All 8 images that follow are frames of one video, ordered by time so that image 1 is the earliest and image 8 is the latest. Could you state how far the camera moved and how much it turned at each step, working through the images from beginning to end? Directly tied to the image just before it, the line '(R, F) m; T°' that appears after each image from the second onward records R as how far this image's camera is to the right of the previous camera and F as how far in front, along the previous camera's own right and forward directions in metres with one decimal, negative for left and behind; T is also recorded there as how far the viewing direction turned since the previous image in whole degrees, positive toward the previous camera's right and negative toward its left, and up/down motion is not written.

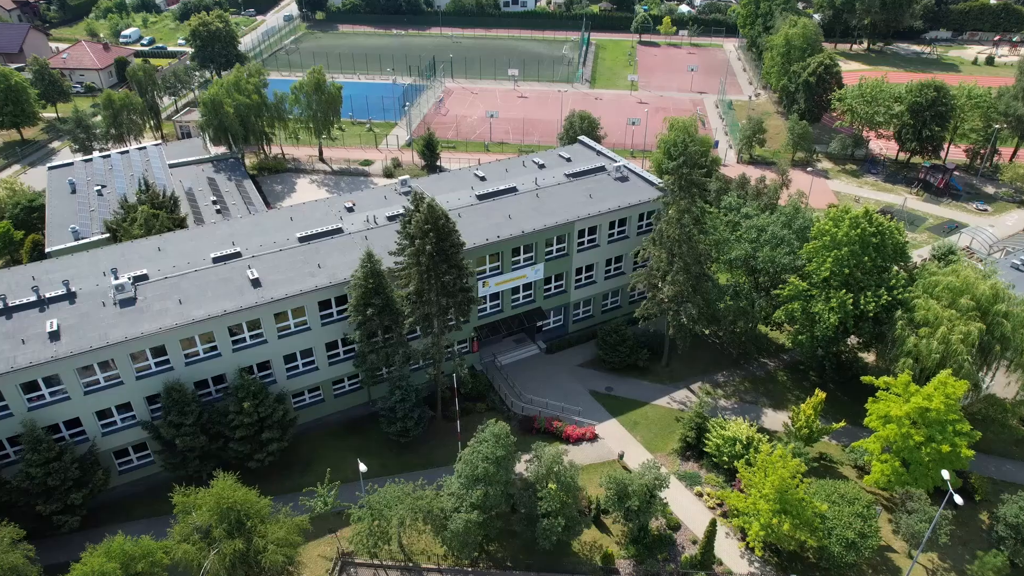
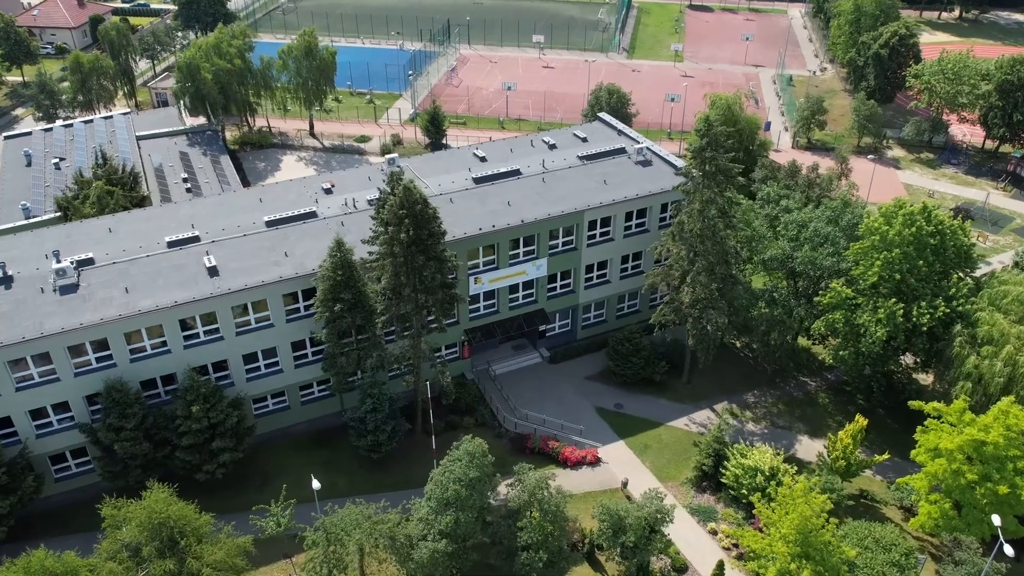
(+4.7, +8.9) m; -4°
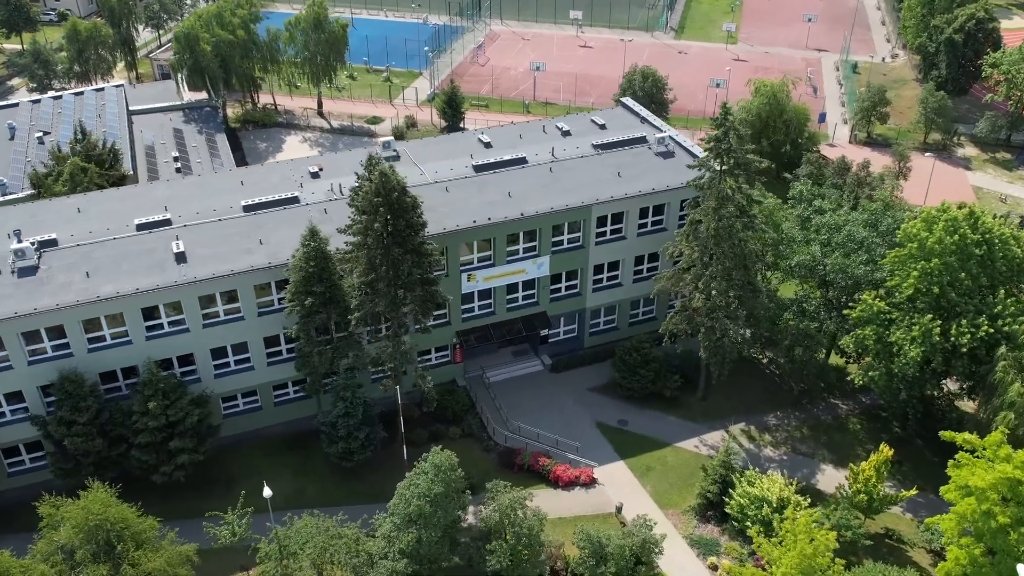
(+5.2, +5.5) m; -5°
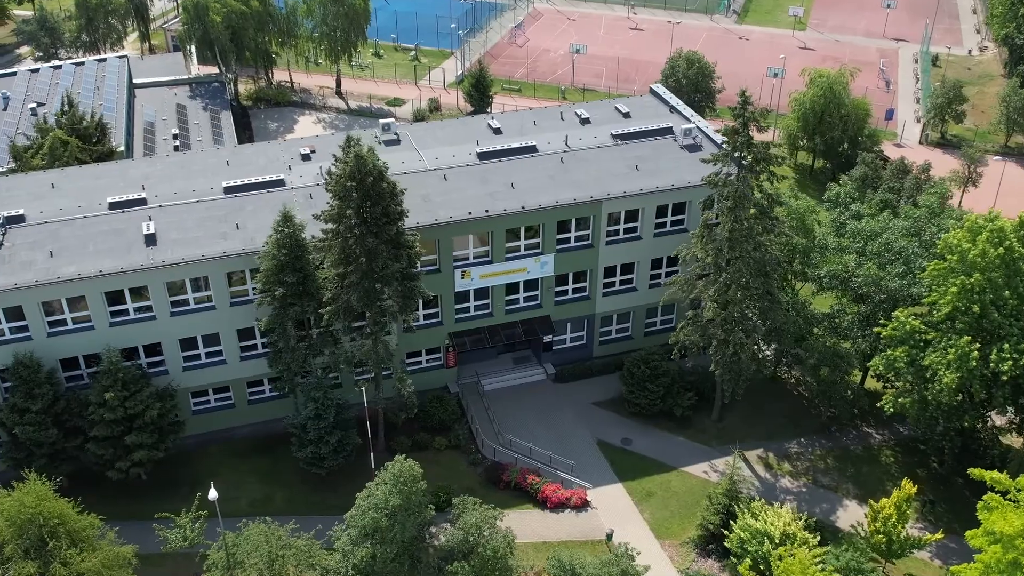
(+5.2, +5.1) m; -6°
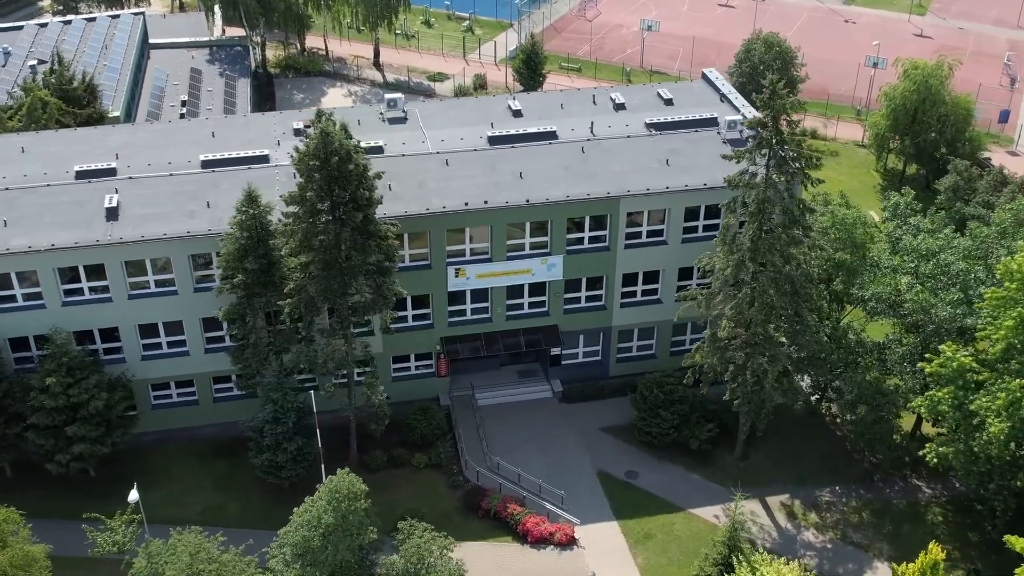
(+6.3, +6.6) m; -8°
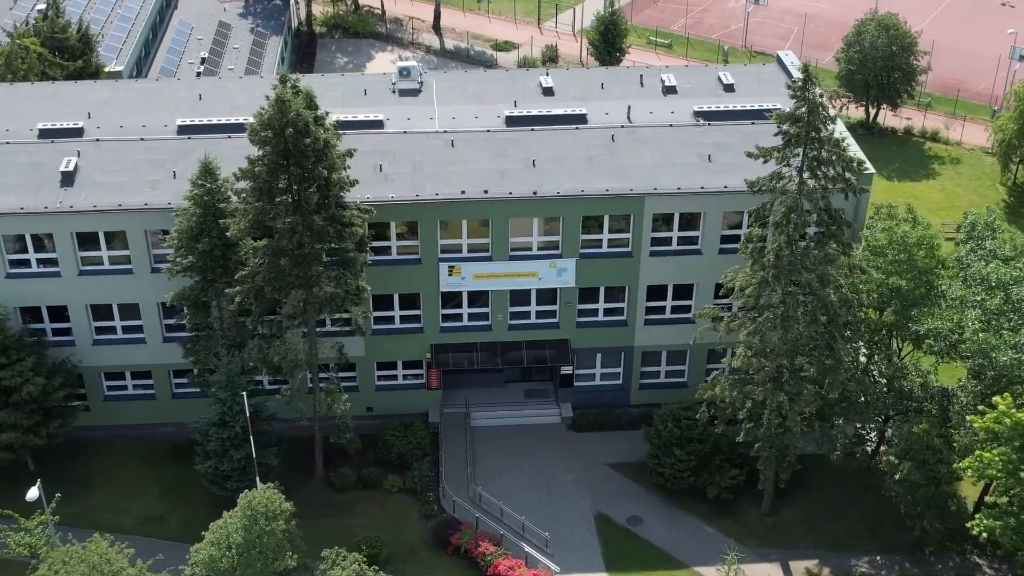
(+5.6, +6.6) m; -8°
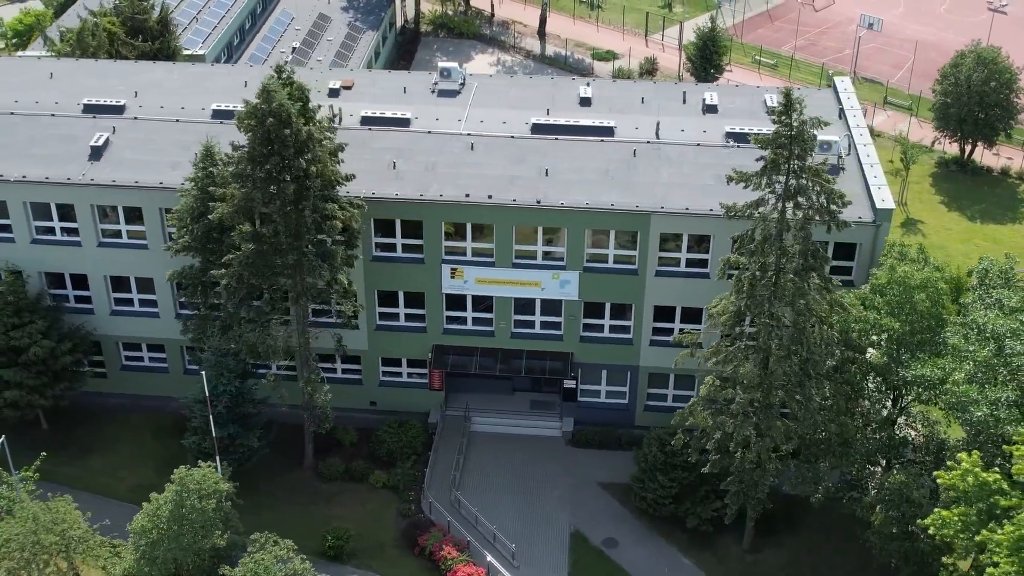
(+6.2, +0.7) m; -9°
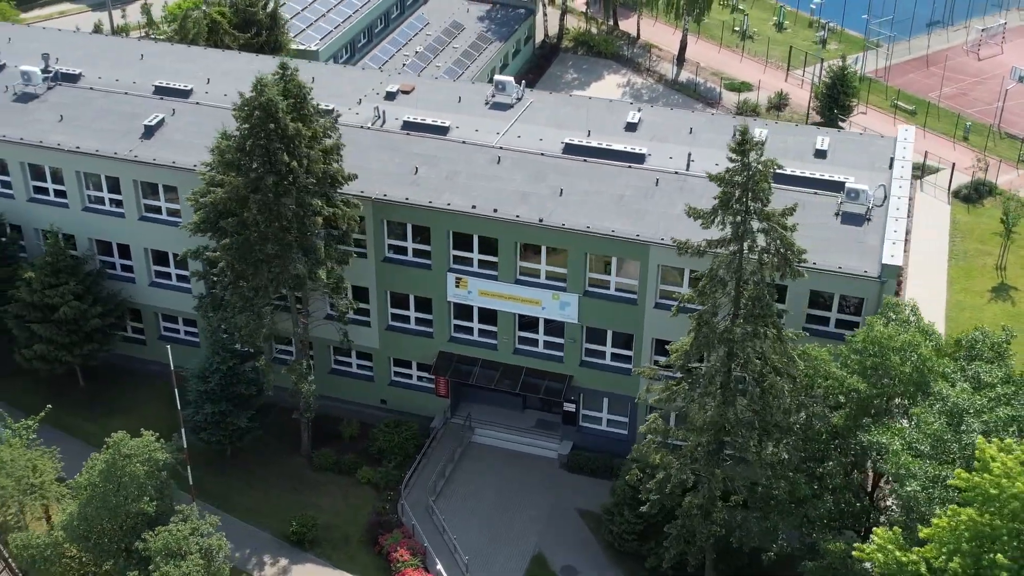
(+8.2, +1.0) m; -13°
